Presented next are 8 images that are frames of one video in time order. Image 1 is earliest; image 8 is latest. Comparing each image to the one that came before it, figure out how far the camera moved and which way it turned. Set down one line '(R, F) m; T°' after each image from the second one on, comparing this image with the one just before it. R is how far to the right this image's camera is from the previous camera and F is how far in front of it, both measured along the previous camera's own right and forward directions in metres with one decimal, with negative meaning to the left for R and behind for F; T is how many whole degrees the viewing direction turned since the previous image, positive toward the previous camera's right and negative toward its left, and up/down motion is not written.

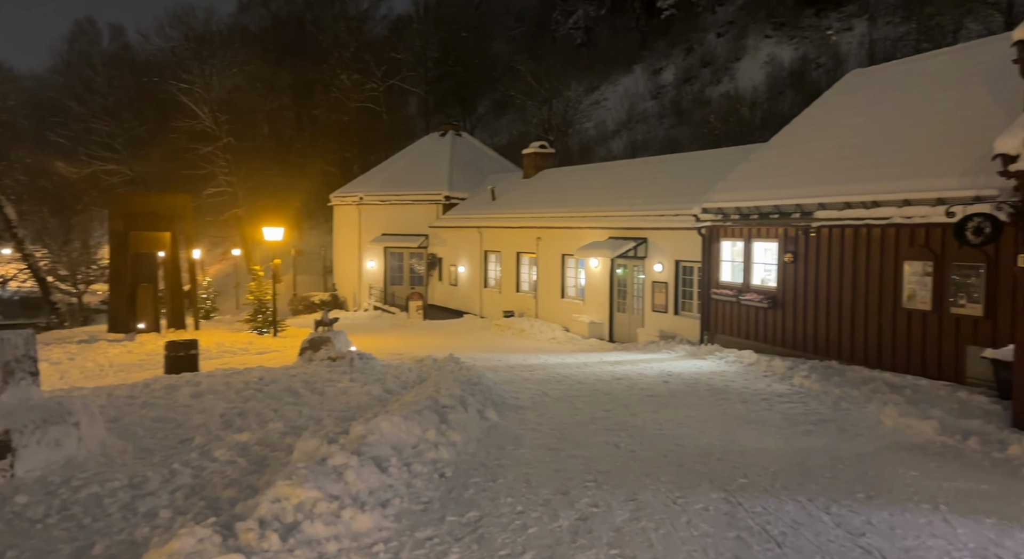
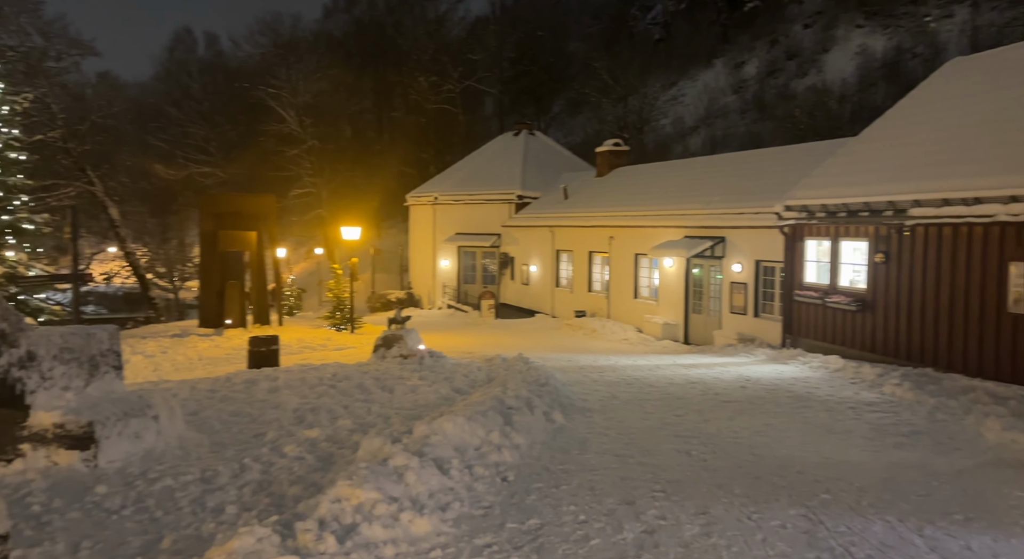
(+0.1, +0.2) m; -6°
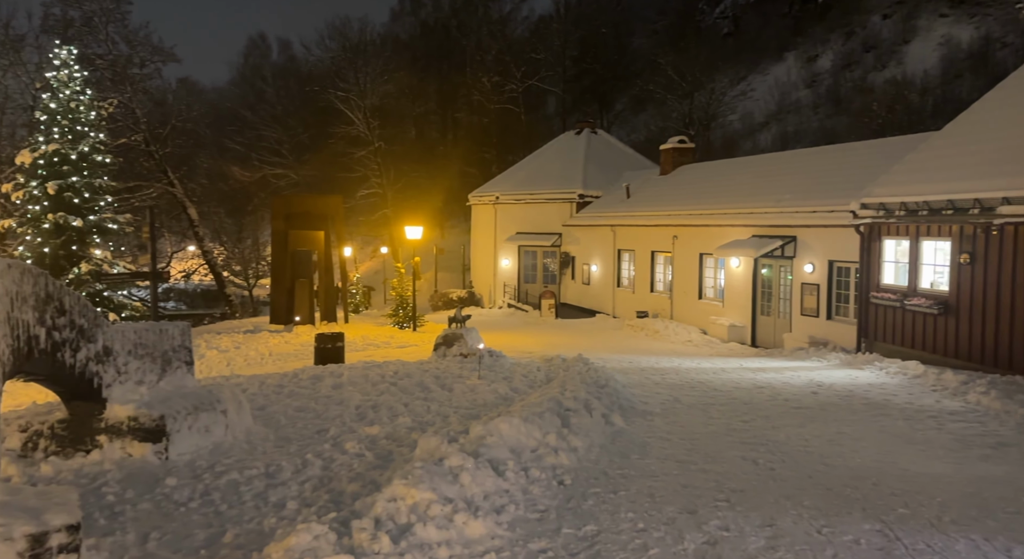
(0.0, +0.1) m; -5°
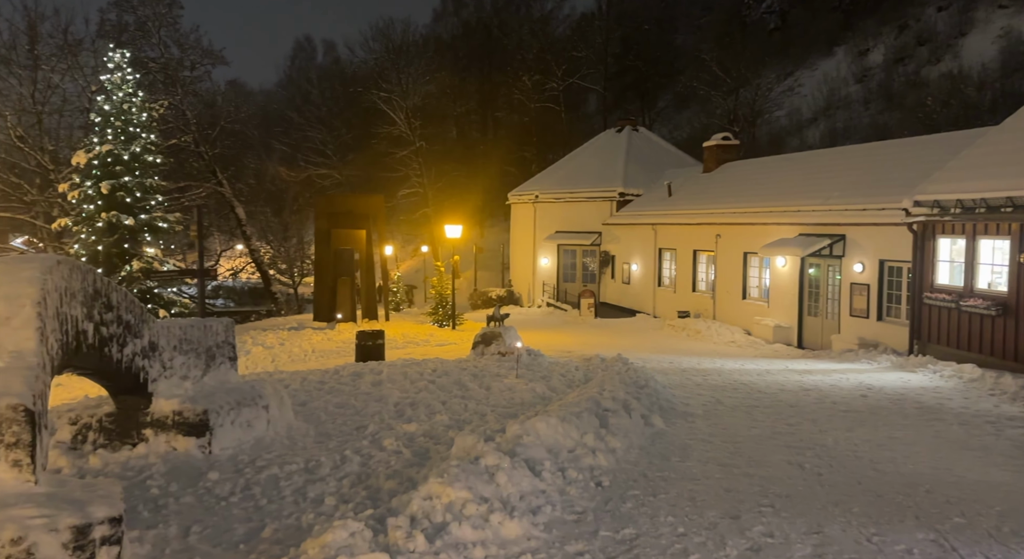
(0.0, +0.1) m; -3°
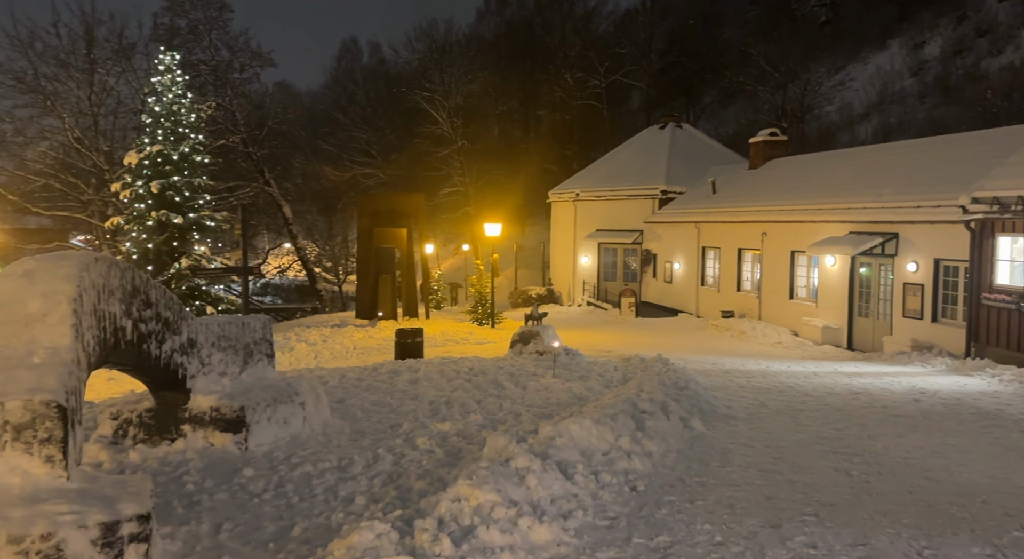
(+0.1, +0.1) m; -3°
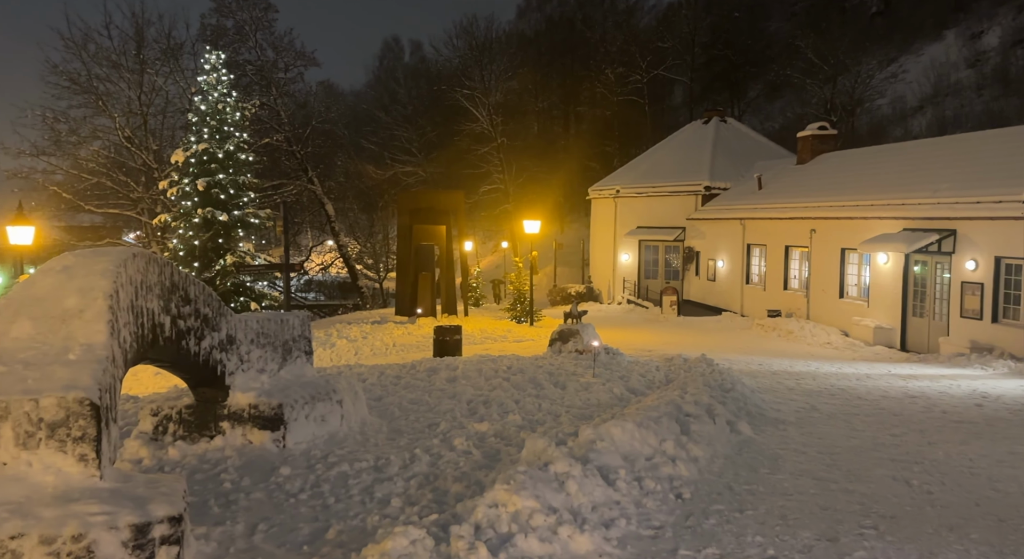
(0.0, +0.2) m; -3°
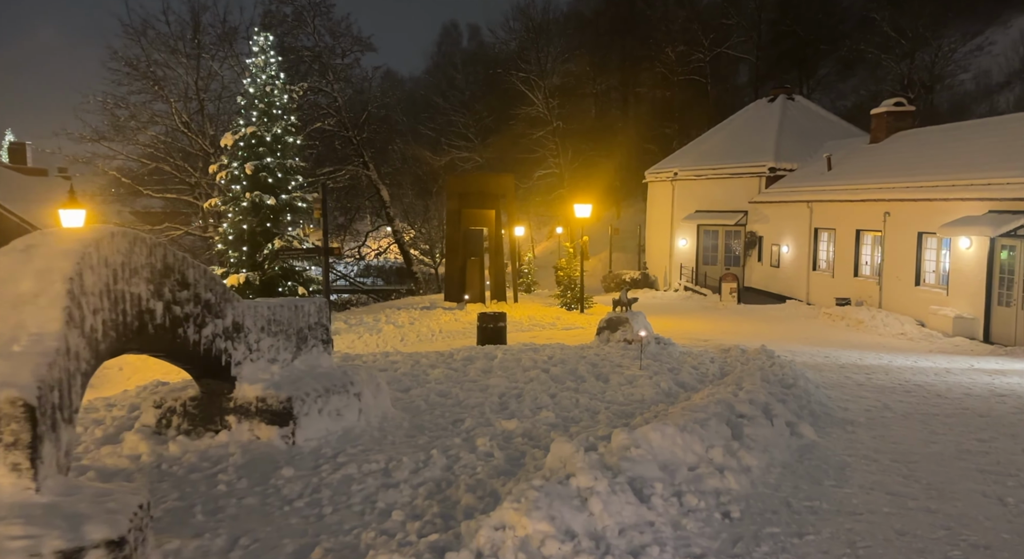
(+0.2, +0.6) m; -5°
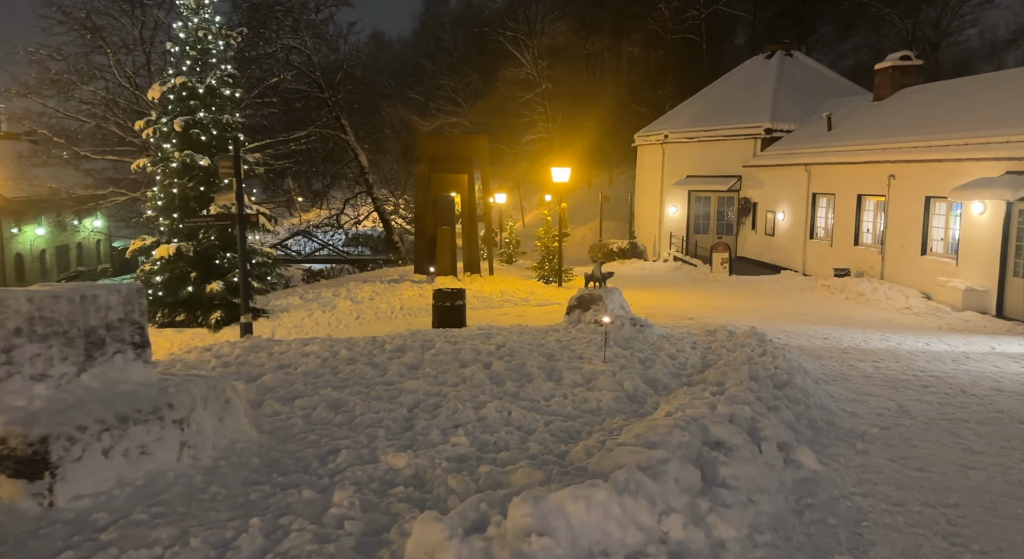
(+0.7, +1.9) m; 0°
